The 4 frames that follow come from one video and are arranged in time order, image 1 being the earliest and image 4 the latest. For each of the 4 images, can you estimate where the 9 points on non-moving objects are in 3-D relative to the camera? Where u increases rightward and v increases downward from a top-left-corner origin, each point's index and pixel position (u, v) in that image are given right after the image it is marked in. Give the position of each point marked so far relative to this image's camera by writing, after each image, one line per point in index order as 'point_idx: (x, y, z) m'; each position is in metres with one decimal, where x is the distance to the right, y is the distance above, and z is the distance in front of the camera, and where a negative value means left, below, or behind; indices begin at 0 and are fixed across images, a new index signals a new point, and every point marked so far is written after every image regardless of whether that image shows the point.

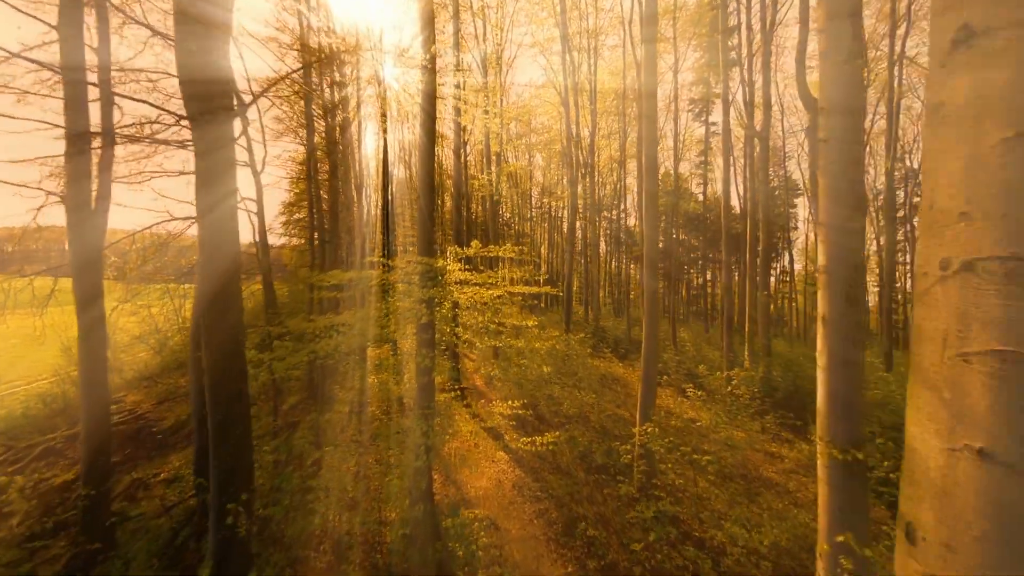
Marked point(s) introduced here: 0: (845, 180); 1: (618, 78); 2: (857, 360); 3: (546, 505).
0: (+2.5, +0.8, +3.0) m
1: (+5.1, +10.1, +20.0) m
2: (+2.5, -0.5, +3.0) m
3: (+0.5, -3.0, +5.7) m
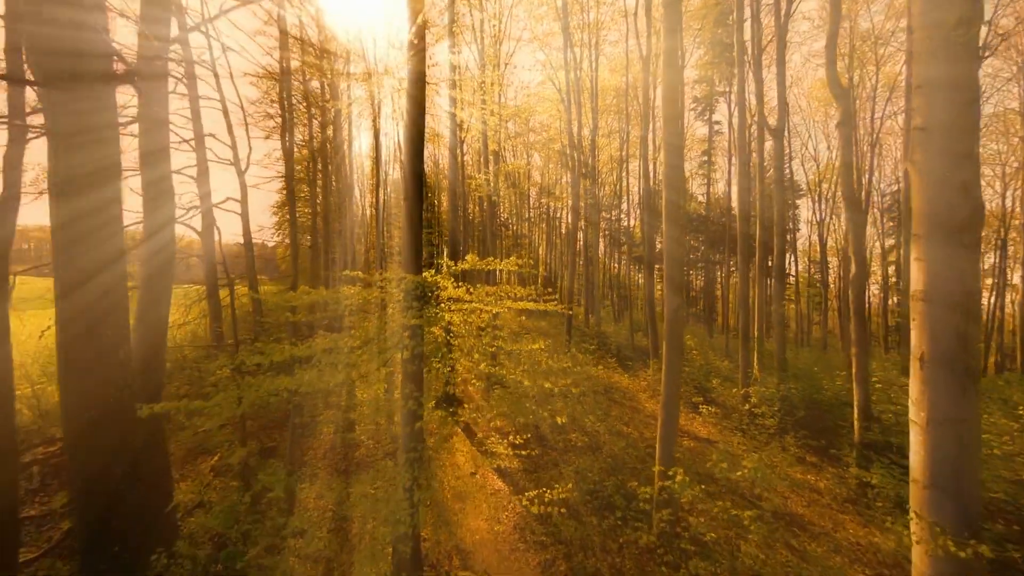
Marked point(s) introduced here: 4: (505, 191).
0: (+2.5, +0.6, +2.3) m
1: (+5.0, +9.9, +19.3) m
2: (+2.5, -0.7, +2.3) m
3: (+0.5, -3.2, +5.0) m
4: (-0.3, +4.7, +19.9) m
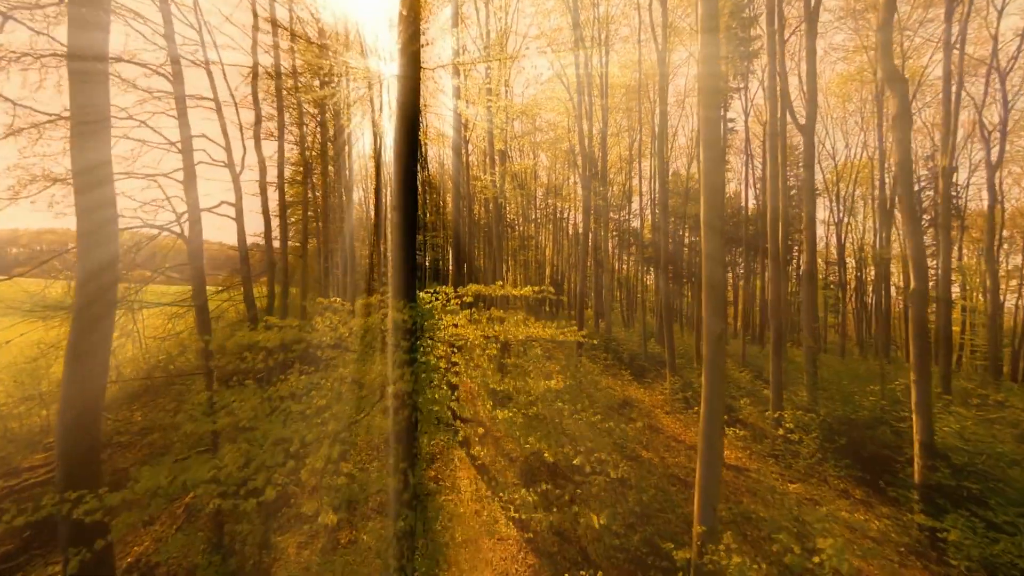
0: (+2.6, +0.4, +1.5) m
1: (+5.3, +9.7, +18.5) m
2: (+2.6, -0.9, +1.5) m
3: (+0.6, -3.4, +4.2) m
4: (0.0, +4.5, +19.2) m
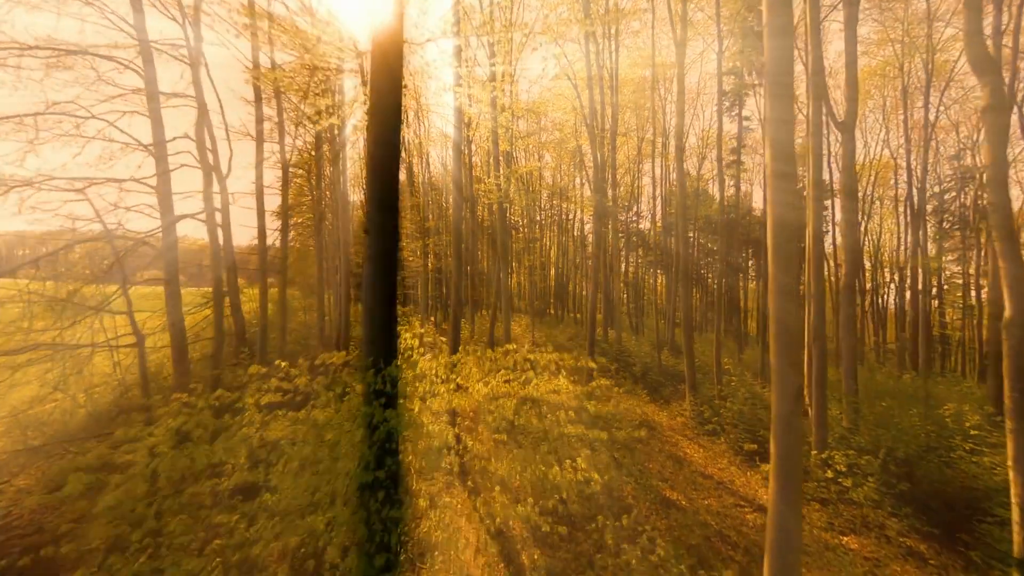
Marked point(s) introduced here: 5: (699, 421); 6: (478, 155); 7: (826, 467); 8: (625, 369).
0: (+2.7, 0.0, +0.6) m
1: (+5.5, +9.4, +17.5) m
2: (+2.7, -1.3, +0.5) m
3: (+0.7, -3.8, +3.3) m
4: (+0.2, +4.1, +18.2) m
5: (+4.8, -3.4, +10.6) m
6: (-1.6, +6.0, +18.6) m
7: (+5.4, -3.1, +7.2) m
8: (+4.1, -2.9, +14.9) m
